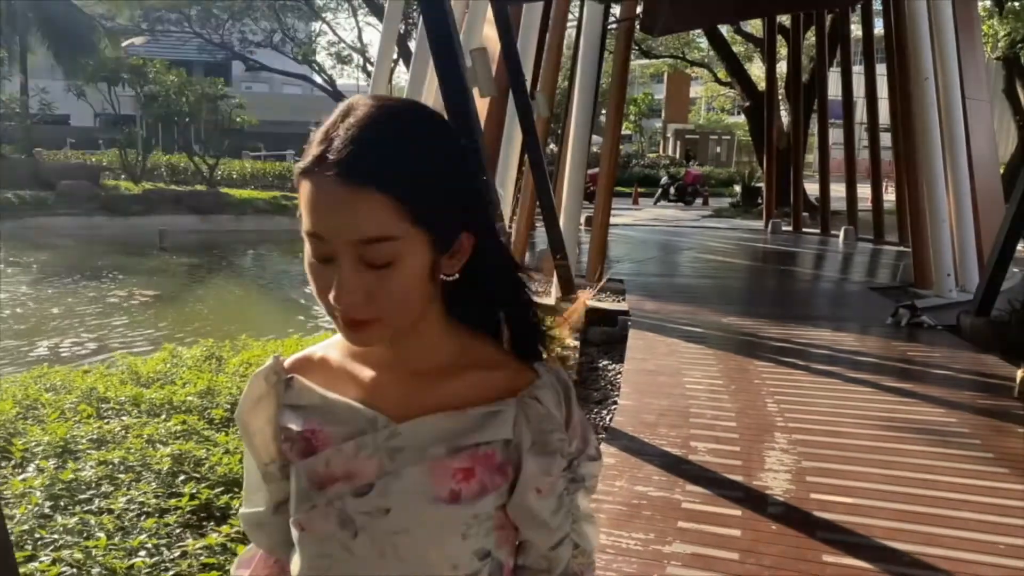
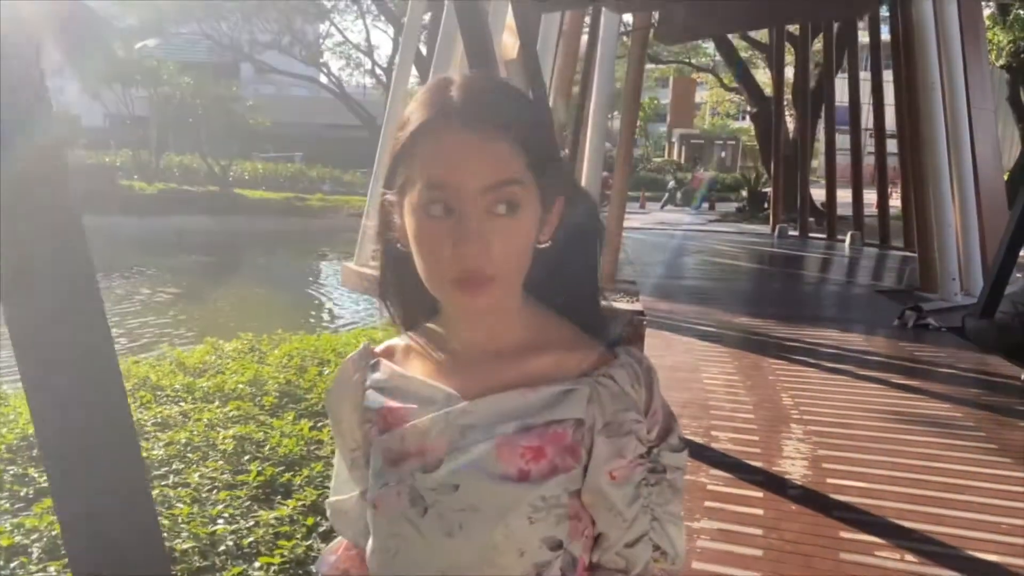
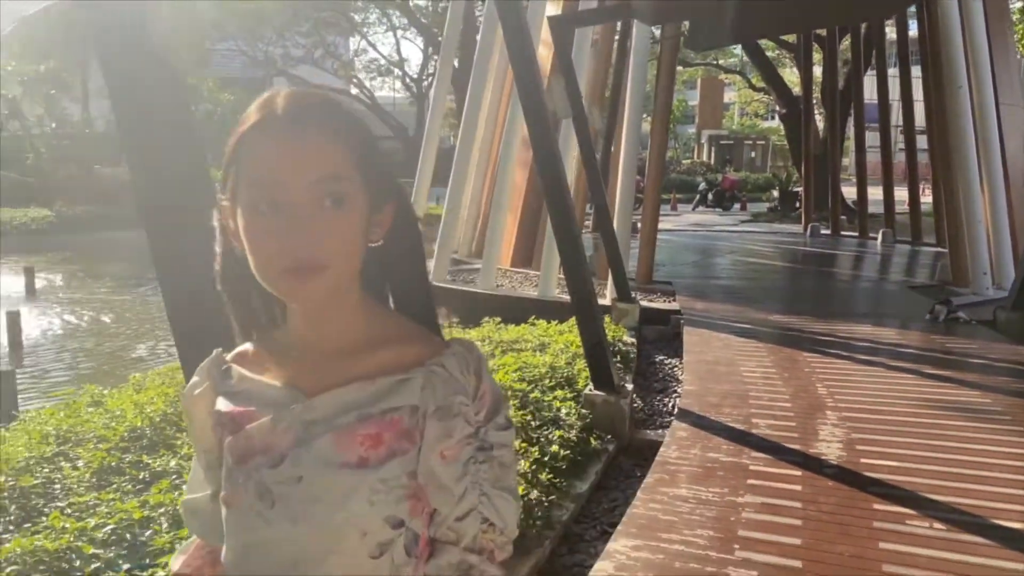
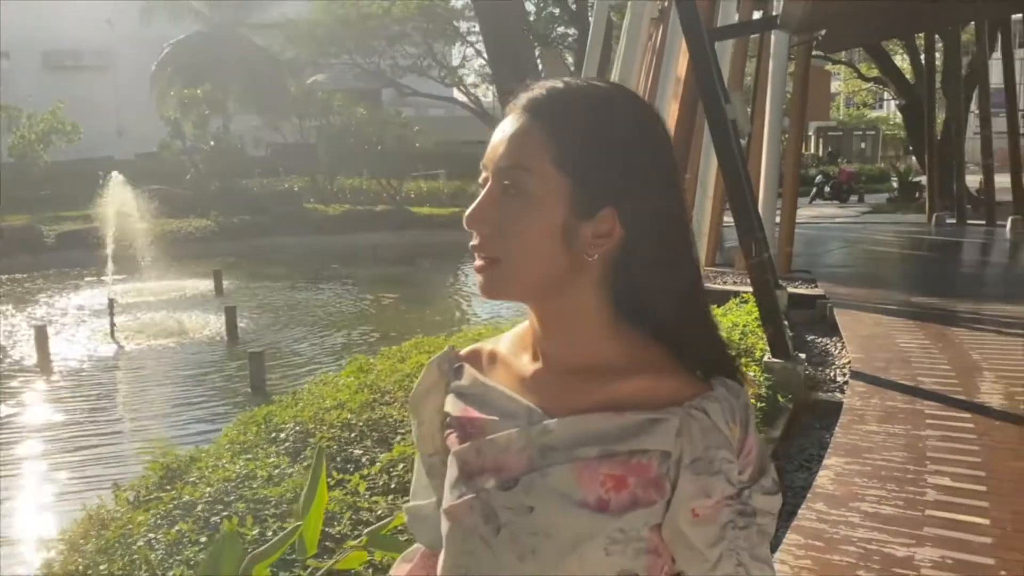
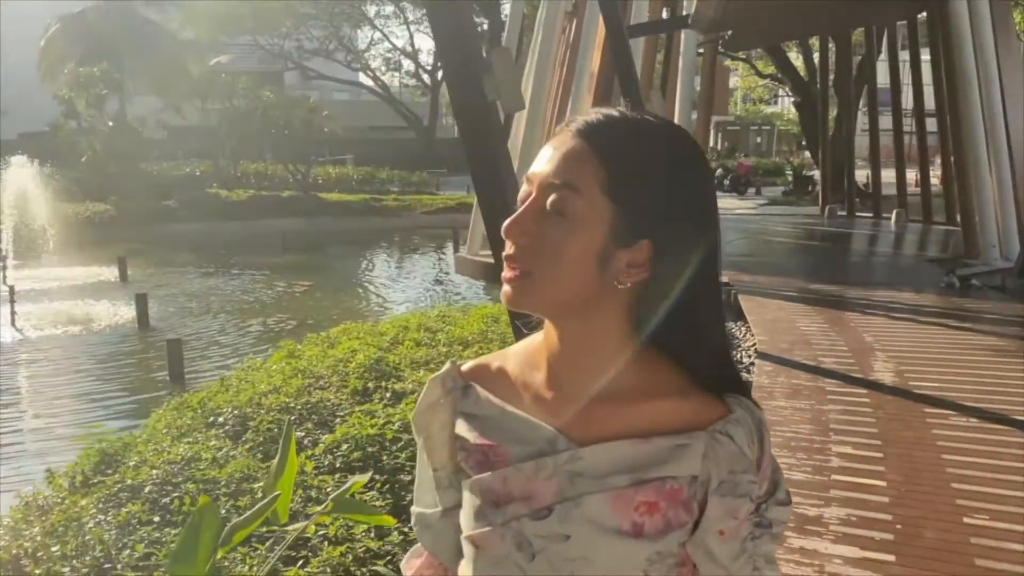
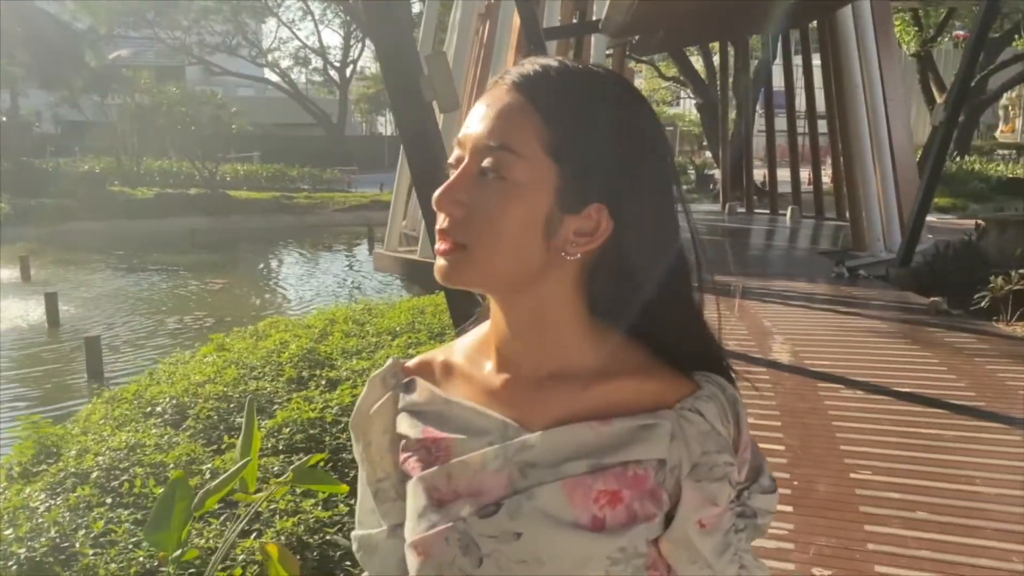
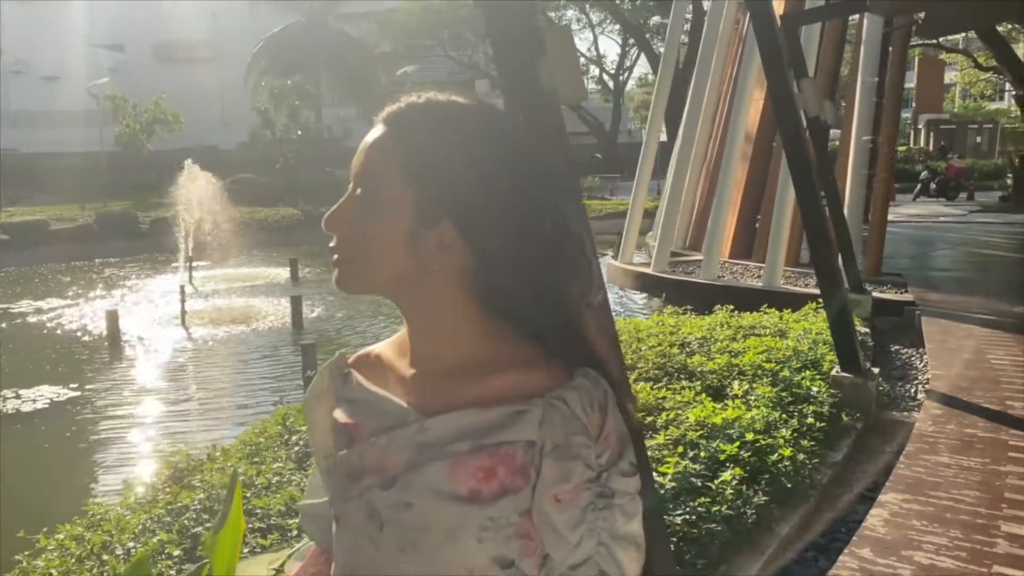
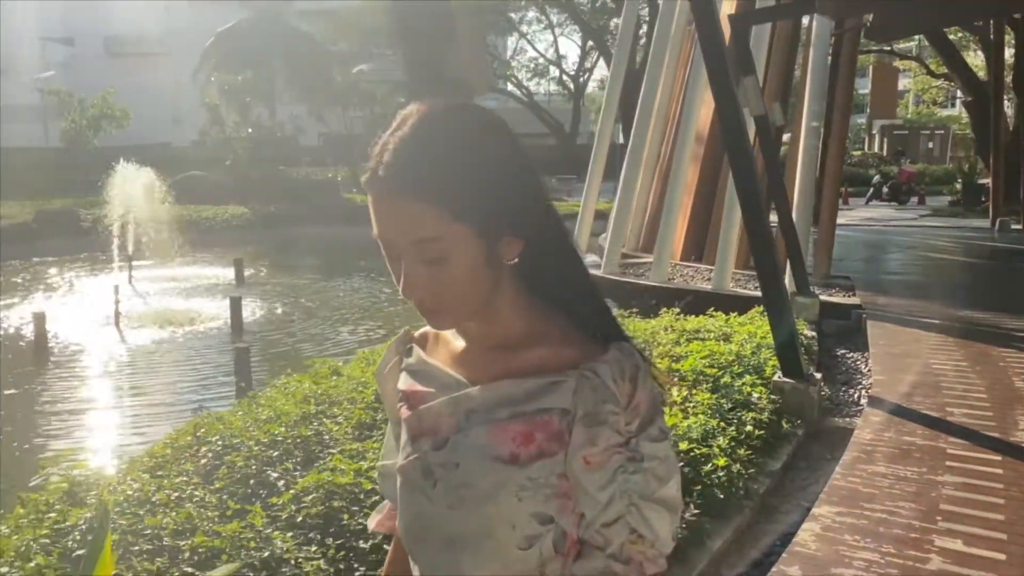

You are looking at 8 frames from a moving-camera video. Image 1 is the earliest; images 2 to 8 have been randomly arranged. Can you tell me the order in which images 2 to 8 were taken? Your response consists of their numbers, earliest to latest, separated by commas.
2, 3, 8, 7, 4, 5, 6
